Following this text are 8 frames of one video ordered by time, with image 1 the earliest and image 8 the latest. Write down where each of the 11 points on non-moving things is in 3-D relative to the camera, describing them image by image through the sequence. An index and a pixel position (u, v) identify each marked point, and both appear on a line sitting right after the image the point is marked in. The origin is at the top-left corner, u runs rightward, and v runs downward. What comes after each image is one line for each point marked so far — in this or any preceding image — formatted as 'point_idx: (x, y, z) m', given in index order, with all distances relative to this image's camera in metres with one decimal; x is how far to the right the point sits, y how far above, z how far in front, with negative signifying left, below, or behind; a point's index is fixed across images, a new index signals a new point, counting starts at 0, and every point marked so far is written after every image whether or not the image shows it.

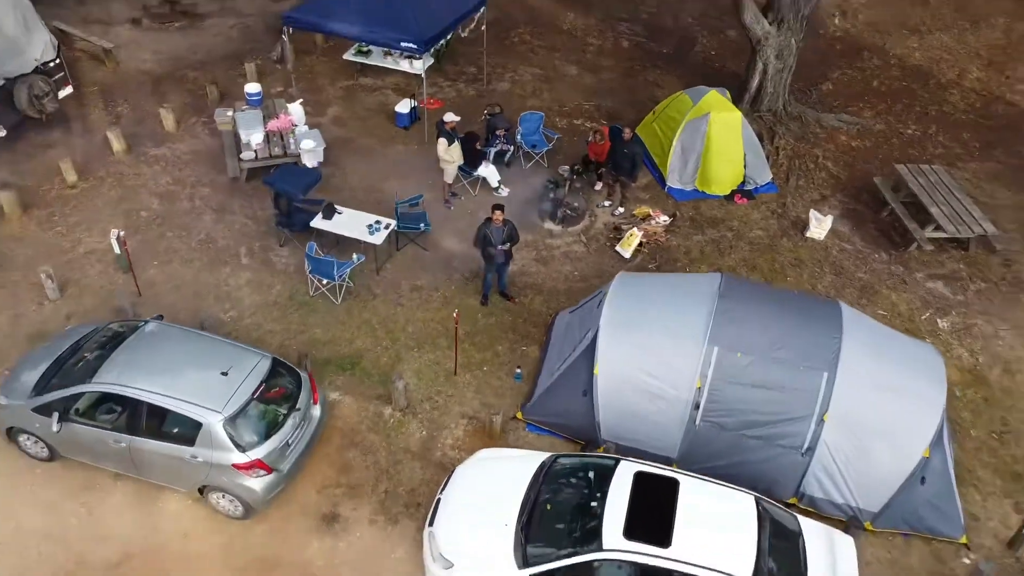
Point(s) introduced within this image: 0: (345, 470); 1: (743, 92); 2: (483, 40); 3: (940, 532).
0: (-1.0, -1.1, +4.9) m
1: (+2.5, +2.1, +8.6) m
2: (-0.3, +3.0, +9.6) m
3: (+2.5, -1.4, +4.7) m
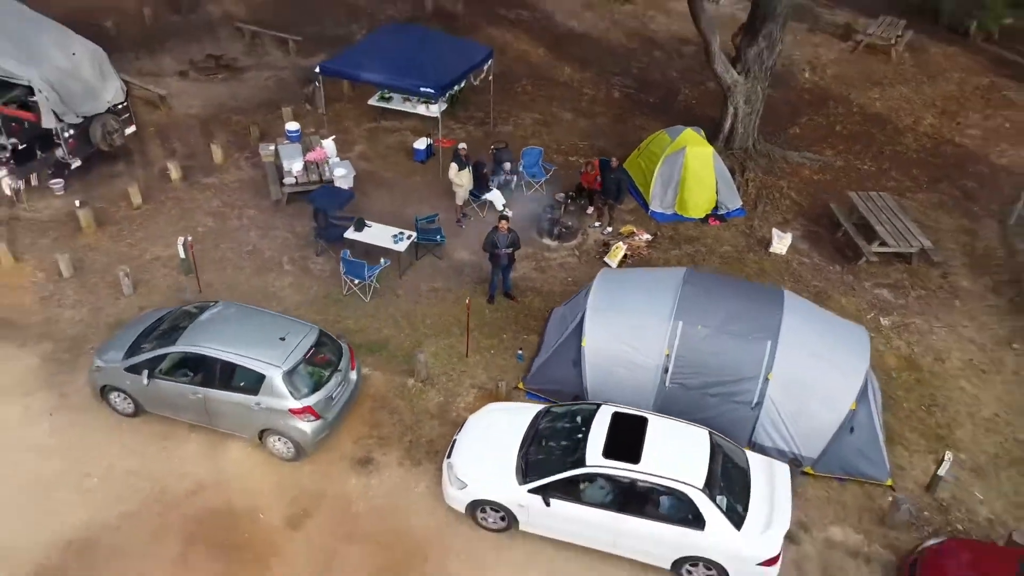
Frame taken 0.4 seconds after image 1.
0: (-1.0, -1.0, +5.9) m
1: (+2.5, +1.9, +9.8) m
2: (-0.3, +2.7, +10.9) m
3: (+2.5, -1.3, +5.7) m
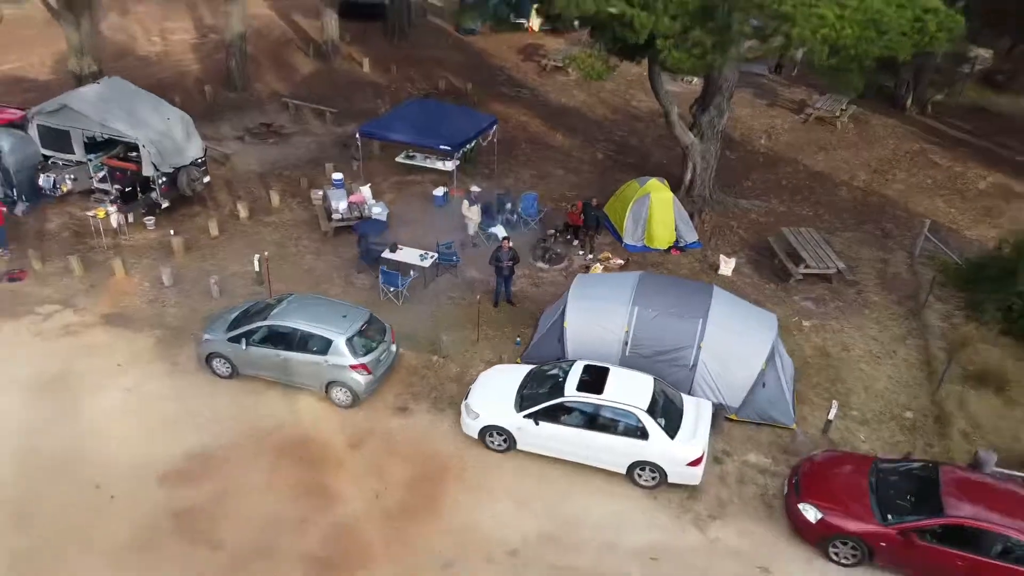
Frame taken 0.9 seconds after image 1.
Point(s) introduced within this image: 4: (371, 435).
0: (-1.0, -1.0, +7.9) m
1: (+2.5, +1.6, +12.0) m
2: (-0.3, +2.3, +13.2) m
3: (+2.5, -1.3, +7.6) m
4: (-1.3, -1.3, +7.3) m
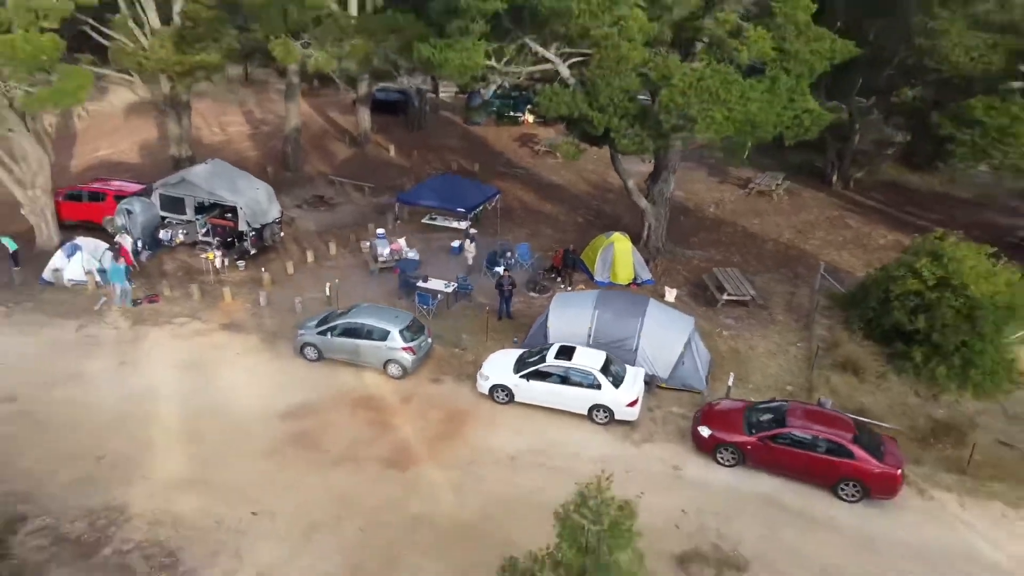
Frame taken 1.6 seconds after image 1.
0: (-1.0, -1.1, +11.4) m
1: (+2.5, +1.0, +15.8) m
2: (-0.3, +1.6, +17.0) m
3: (+2.5, -1.4, +11.1) m
4: (-1.3, -1.4, +10.8) m
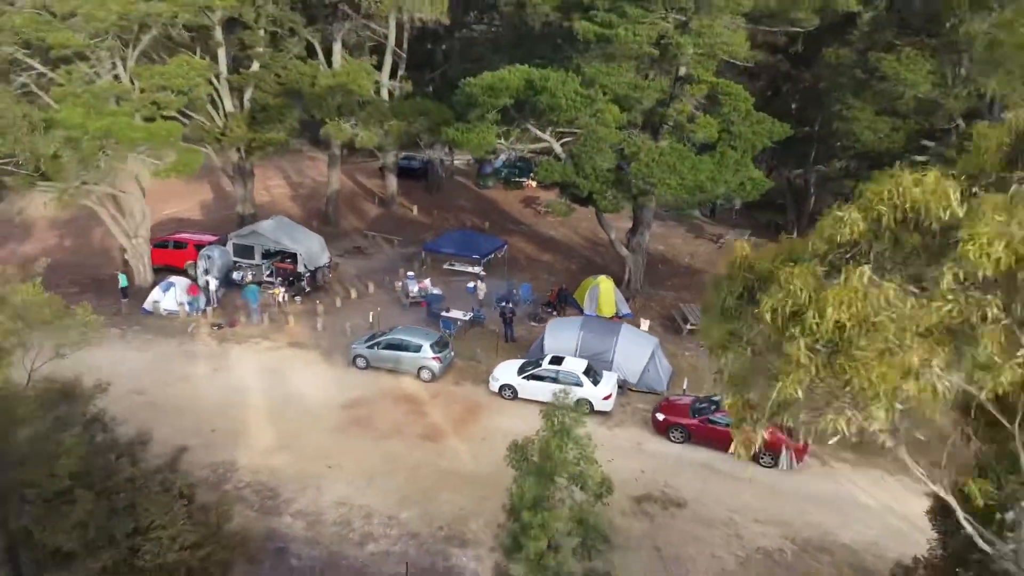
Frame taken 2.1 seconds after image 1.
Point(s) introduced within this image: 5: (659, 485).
0: (-0.9, -1.6, +14.7) m
1: (+2.6, +0.2, +19.2) m
2: (-0.2, +0.7, +20.5) m
3: (+2.6, -1.8, +14.3) m
4: (-1.2, -1.8, +14.0) m
5: (+2.2, -2.9, +11.7) m
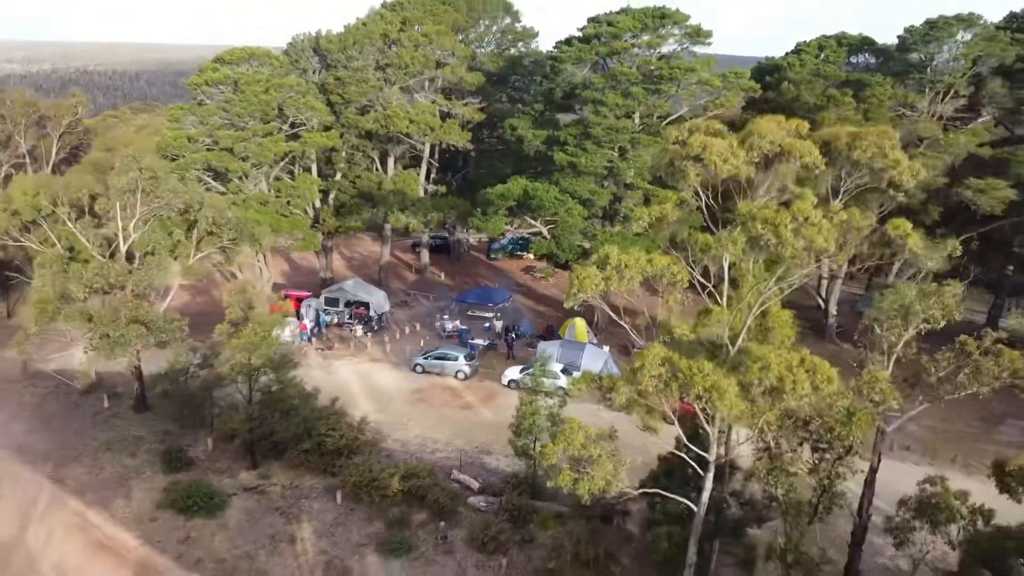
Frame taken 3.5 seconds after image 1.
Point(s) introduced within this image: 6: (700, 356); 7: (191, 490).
0: (-0.8, -2.5, +22.8) m
1: (+2.8, -1.2, +27.4) m
2: (0.0, -0.8, +28.8) m
3: (+2.7, -2.7, +22.4) m
4: (-1.1, -2.7, +22.1) m
5: (+2.3, -3.5, +19.7) m
6: (+2.5, -0.9, +10.2) m
7: (-6.3, -4.0, +15.8) m
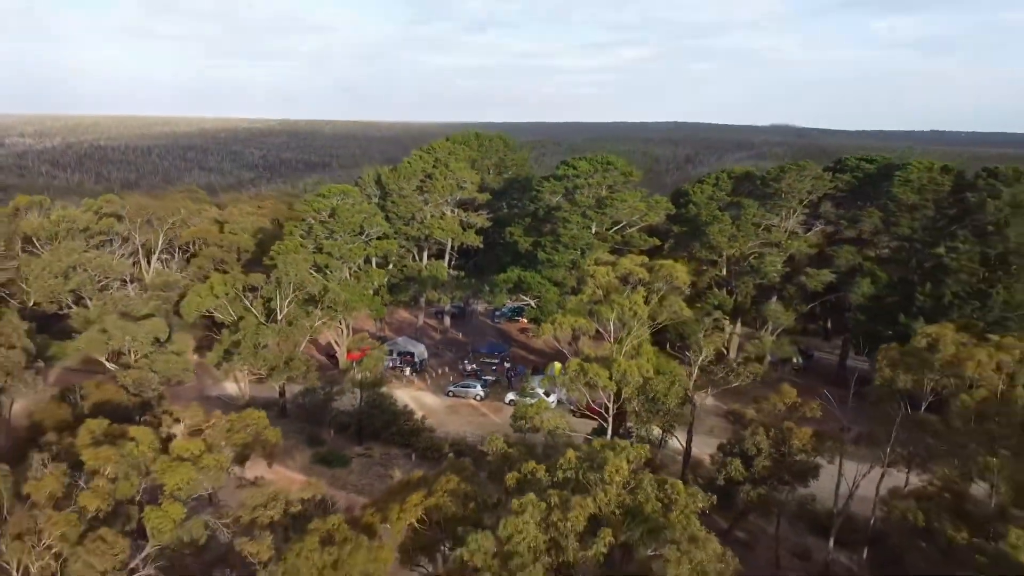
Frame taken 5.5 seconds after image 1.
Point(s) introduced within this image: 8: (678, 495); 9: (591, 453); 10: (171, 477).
0: (-0.9, -4.8, +34.9) m
1: (+2.7, -3.9, +39.6) m
2: (-0.1, -3.6, +41.0) m
3: (+2.7, -5.0, +34.5) m
4: (-1.1, -5.0, +34.2) m
5: (+2.2, -5.6, +31.7) m
6: (+2.5, -2.2, +22.5) m
7: (-6.3, -5.8, +27.8) m
8: (+2.8, -3.5, +13.4) m
9: (+1.5, -3.1, +15.0) m
10: (-6.4, -3.5, +14.8) m
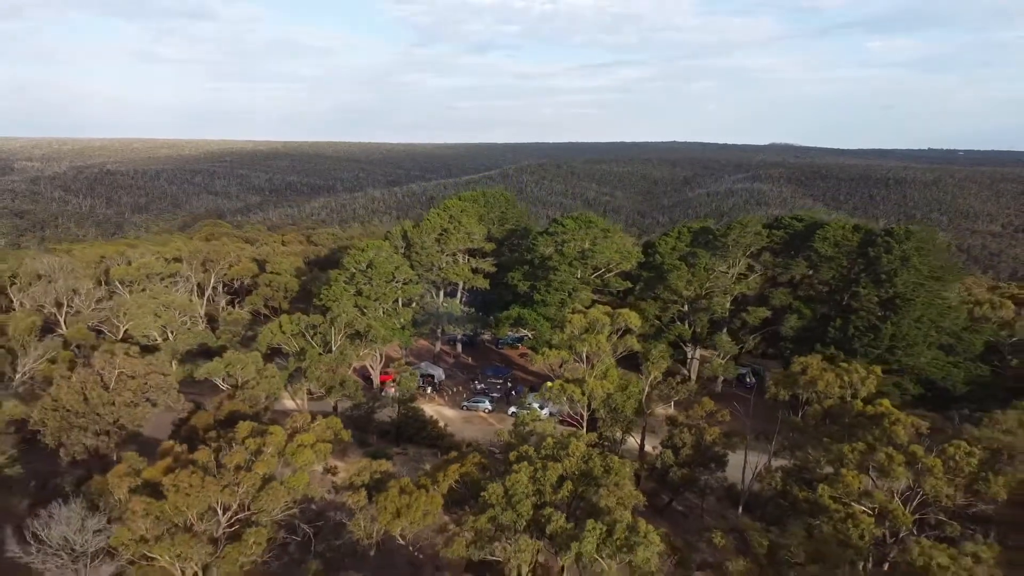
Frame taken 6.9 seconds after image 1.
0: (-0.8, -6.8, +43.8) m
1: (+2.8, -5.9, +48.6) m
2: (0.0, -5.7, +49.9) m
3: (+2.8, -6.9, +43.4) m
4: (-1.1, -6.9, +43.1) m
5: (+2.3, -7.4, +40.6) m
6: (+2.5, -3.9, +31.5) m
7: (-6.2, -7.6, +36.7) m
8: (+2.8, -4.9, +22.4) m
9: (+1.5, -4.6, +24.0) m
10: (-6.3, -5.0, +23.8) m
